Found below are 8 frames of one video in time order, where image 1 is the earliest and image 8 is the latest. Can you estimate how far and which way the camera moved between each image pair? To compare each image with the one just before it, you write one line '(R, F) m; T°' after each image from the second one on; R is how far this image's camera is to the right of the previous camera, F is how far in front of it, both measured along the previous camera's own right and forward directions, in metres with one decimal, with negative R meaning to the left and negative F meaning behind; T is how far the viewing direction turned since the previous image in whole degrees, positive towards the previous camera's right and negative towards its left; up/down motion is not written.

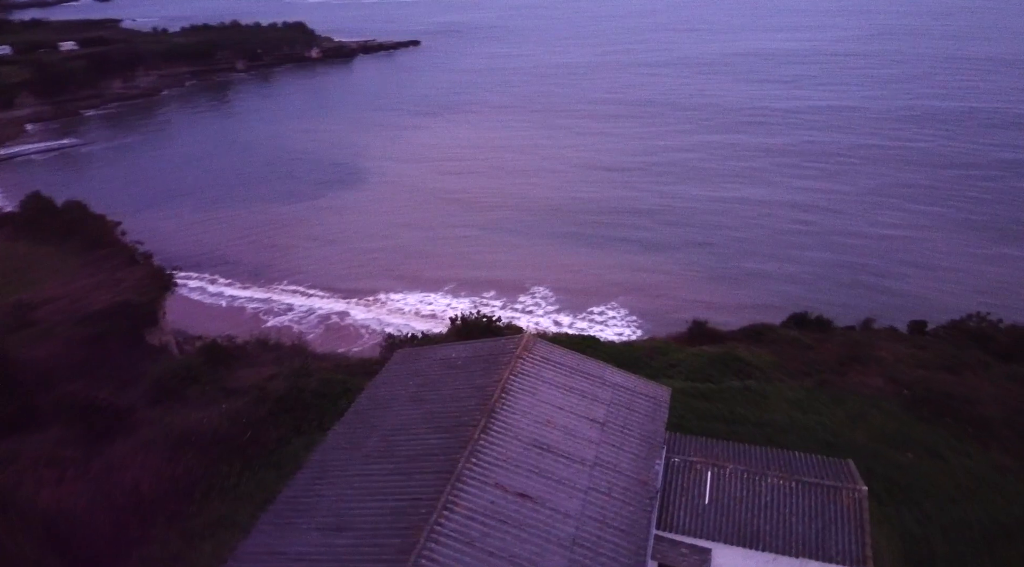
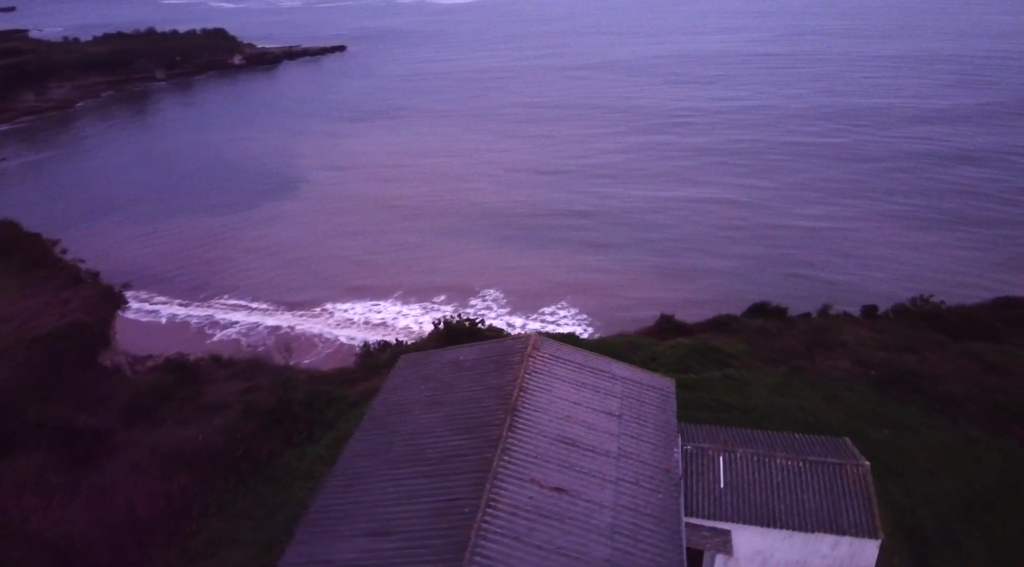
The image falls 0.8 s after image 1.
(-0.9, -0.1) m; +5°
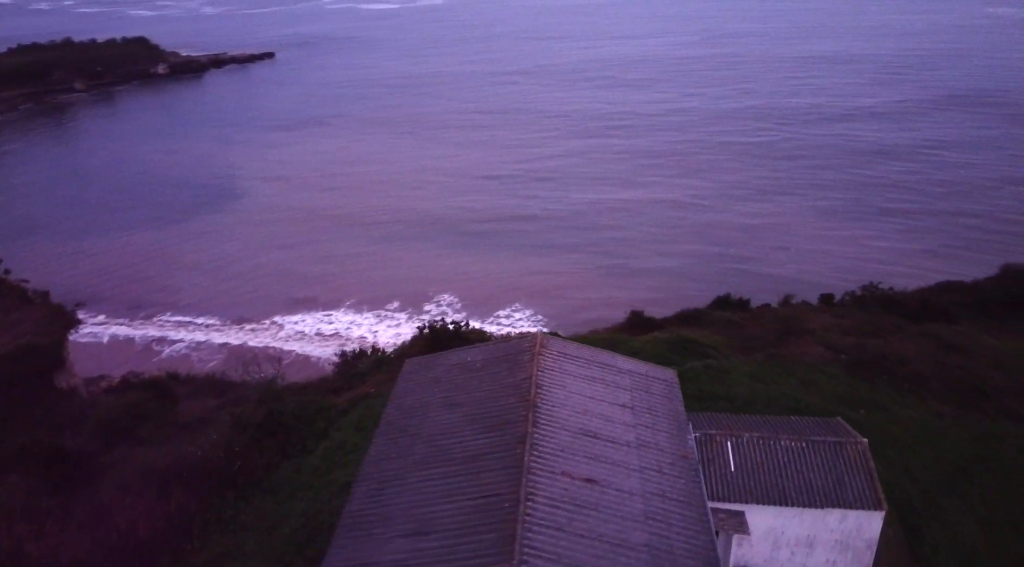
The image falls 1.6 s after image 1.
(-0.8, -0.1) m; +5°
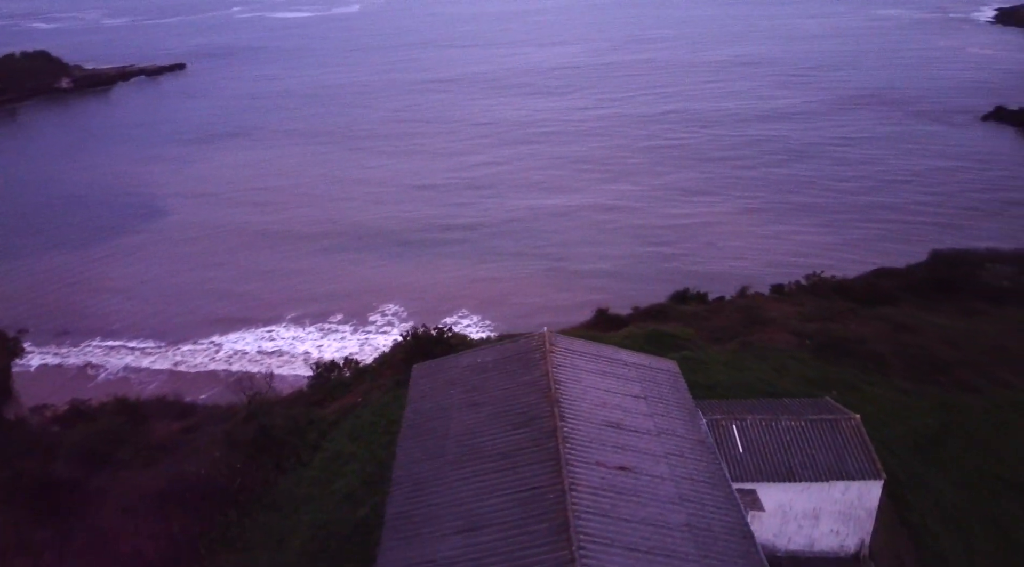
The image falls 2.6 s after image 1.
(-1.0, -0.2) m; +6°
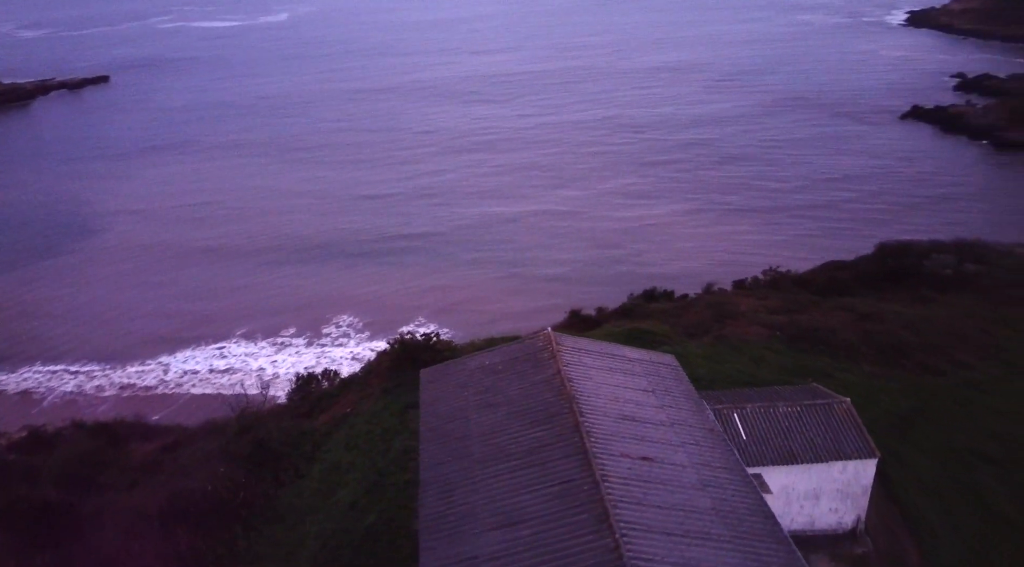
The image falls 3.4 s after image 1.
(-0.8, -0.2) m; +5°
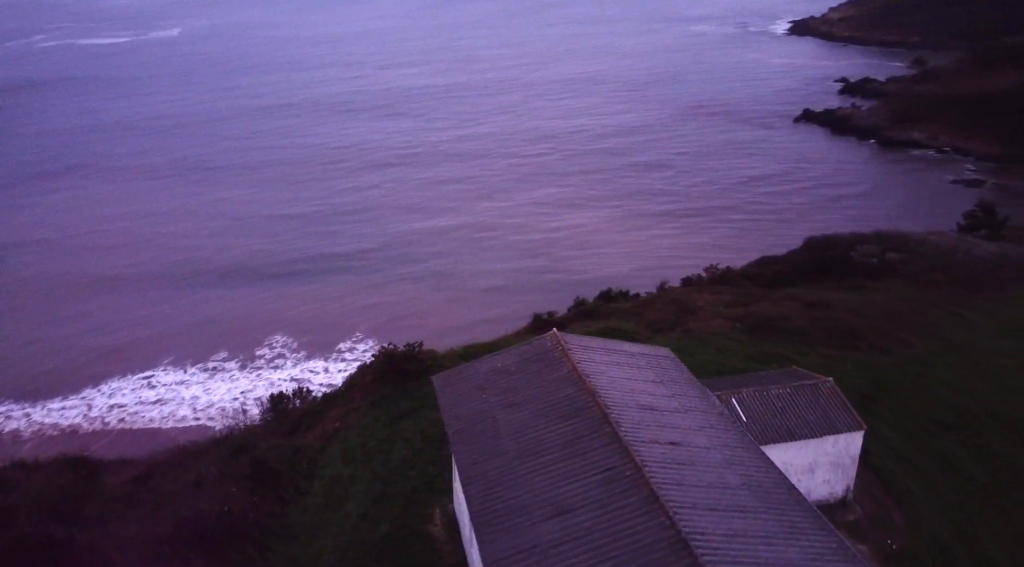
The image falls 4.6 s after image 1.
(-1.2, -0.3) m; +7°
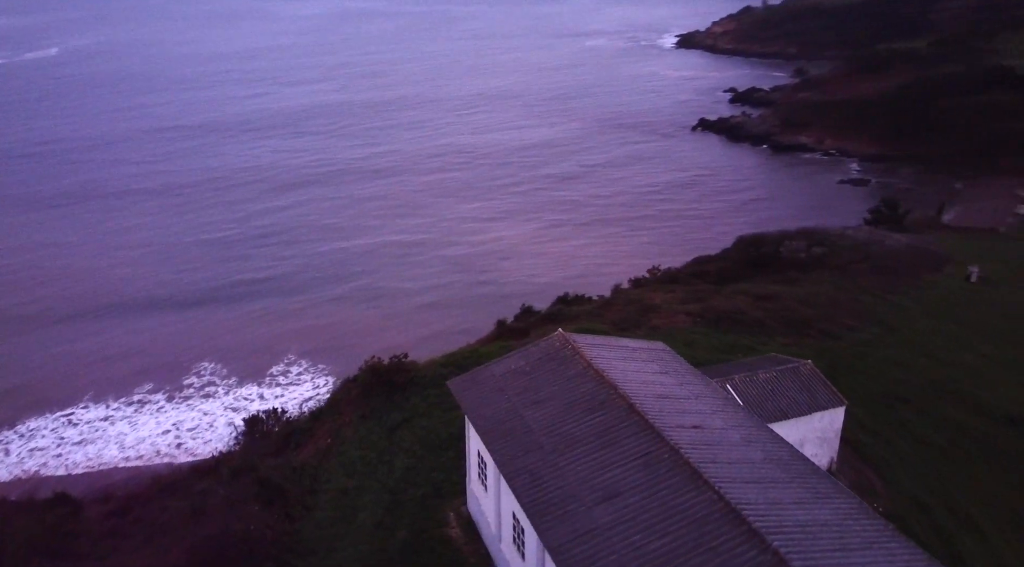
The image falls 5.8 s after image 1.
(-1.4, -0.3) m; +7°
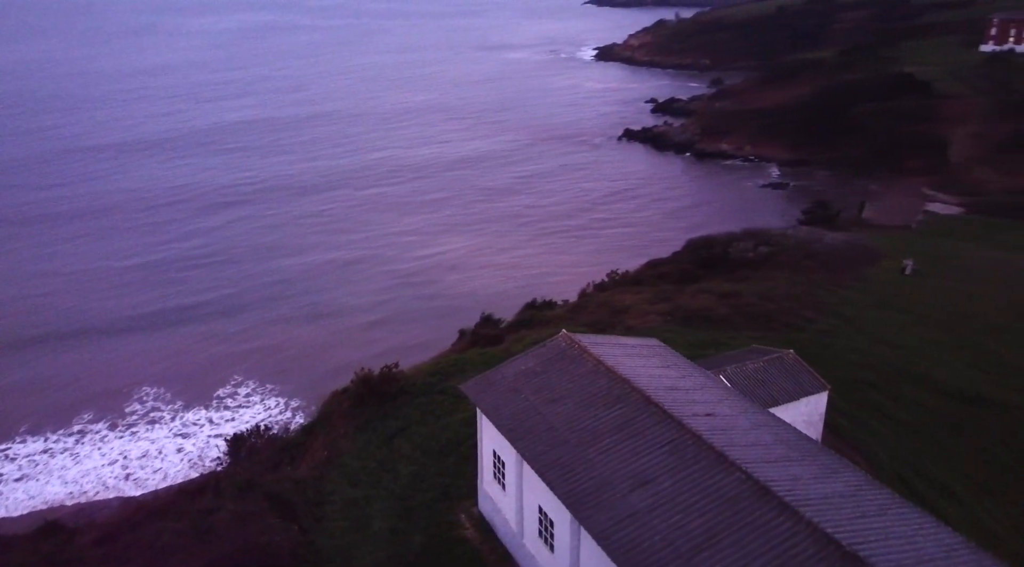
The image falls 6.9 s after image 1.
(-1.1, -0.3) m; +6°
